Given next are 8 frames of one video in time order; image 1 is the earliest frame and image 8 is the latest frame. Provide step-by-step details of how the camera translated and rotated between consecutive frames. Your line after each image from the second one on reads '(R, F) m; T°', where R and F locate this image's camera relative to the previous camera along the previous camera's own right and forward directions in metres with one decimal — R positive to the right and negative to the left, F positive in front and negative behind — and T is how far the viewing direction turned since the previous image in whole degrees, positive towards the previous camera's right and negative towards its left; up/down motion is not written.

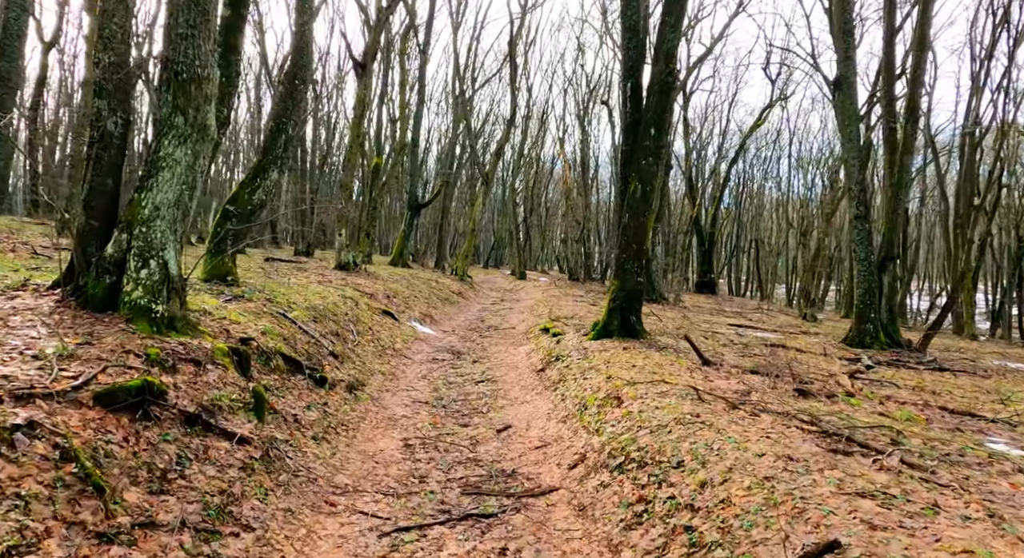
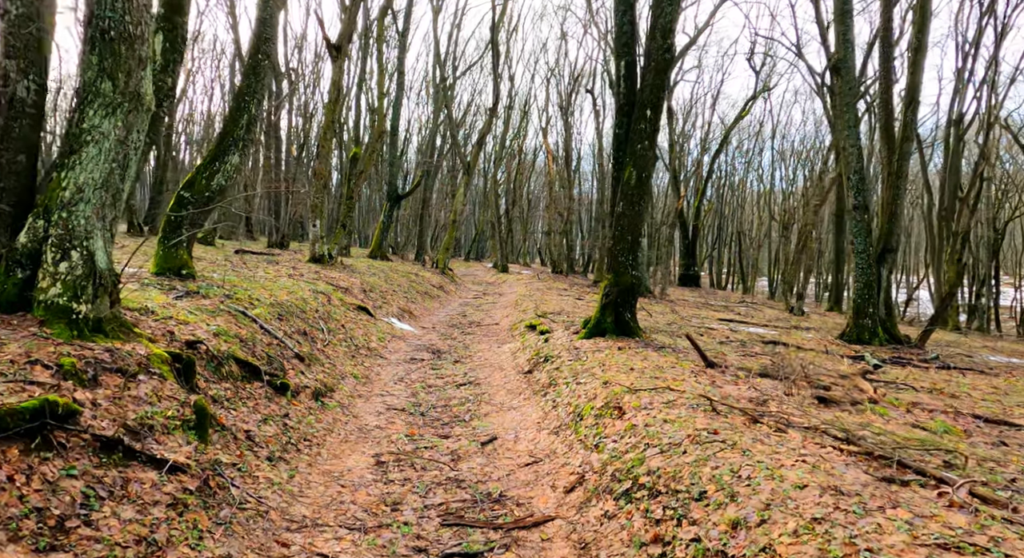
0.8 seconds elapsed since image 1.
(-0.1, +1.1) m; +1°
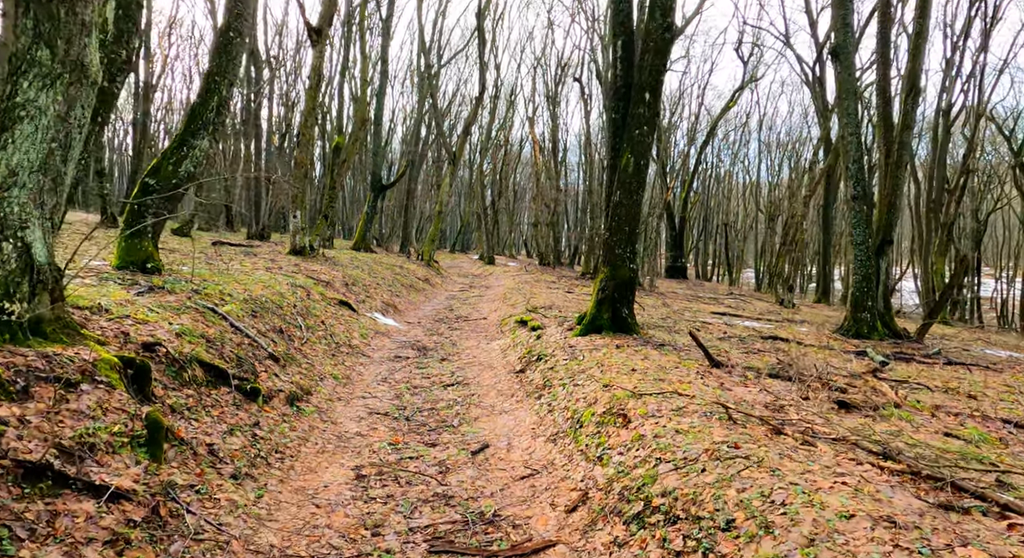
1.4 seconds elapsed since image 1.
(-0.1, +0.7) m; +1°
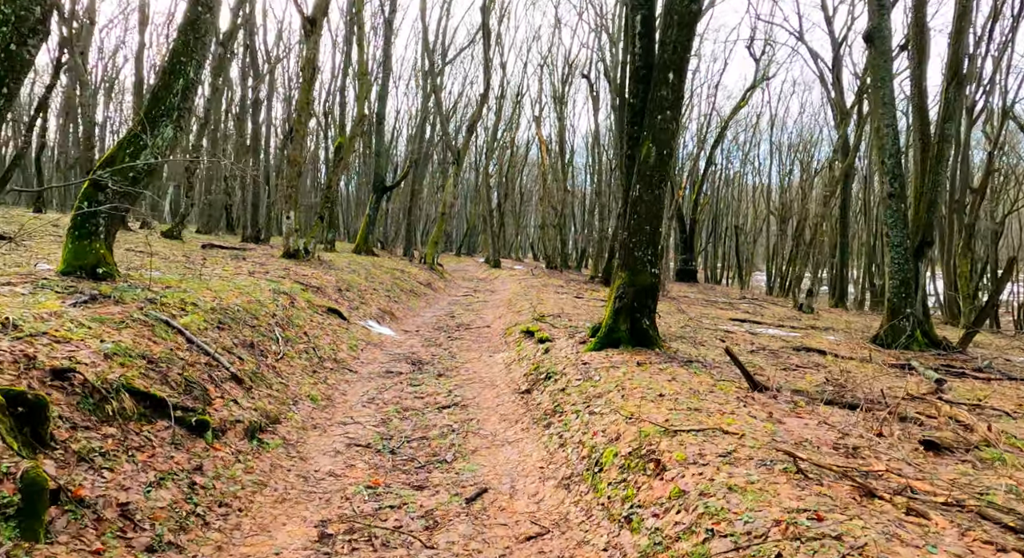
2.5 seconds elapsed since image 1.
(0.0, +1.5) m; -1°
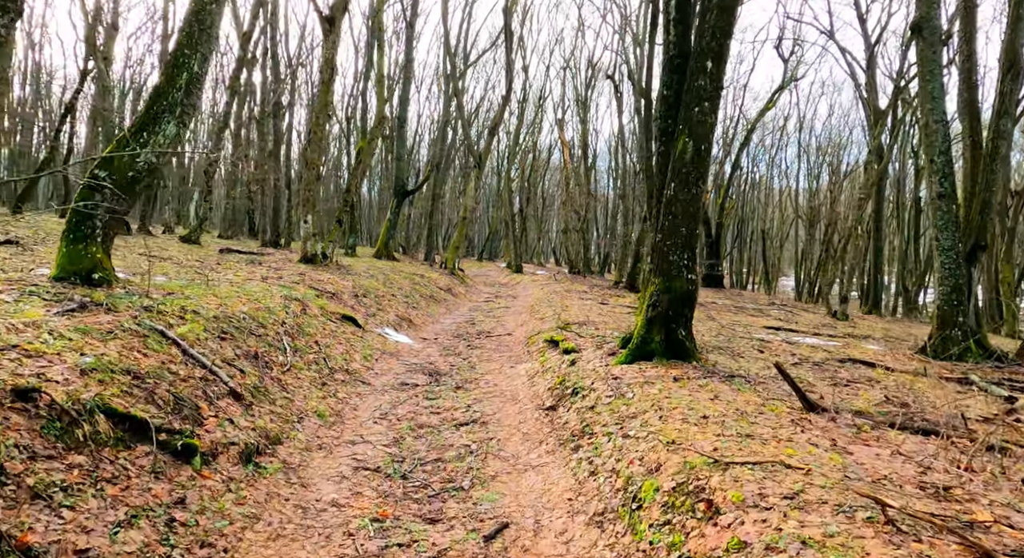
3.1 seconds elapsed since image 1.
(0.0, +0.8) m; -2°
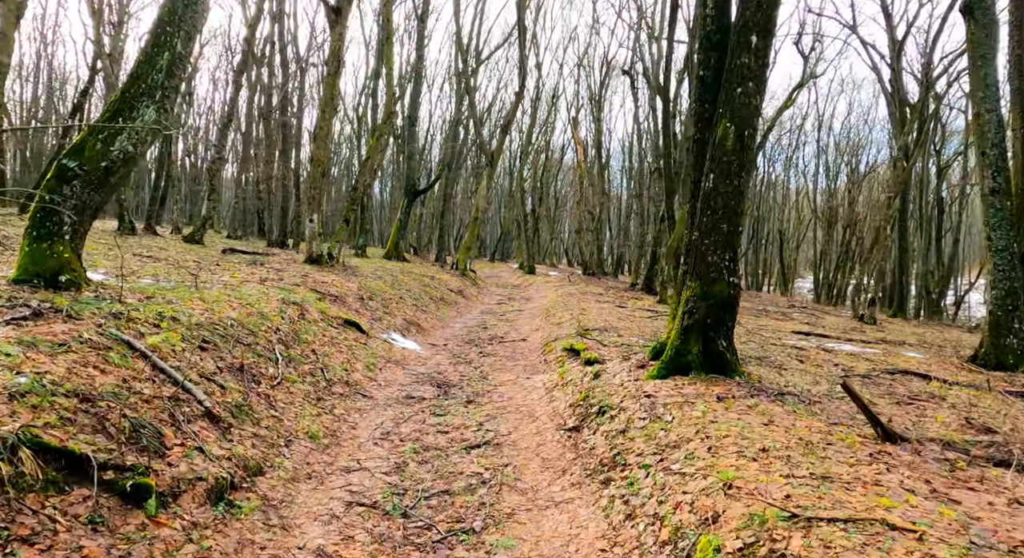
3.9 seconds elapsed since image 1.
(-0.1, +1.1) m; -1°
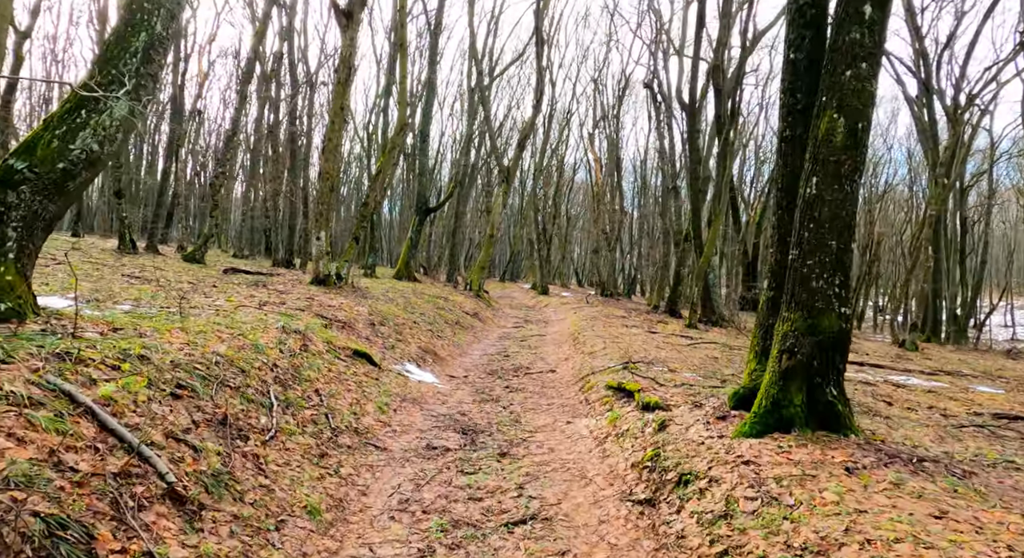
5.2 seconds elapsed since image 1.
(-0.4, +1.7) m; -1°
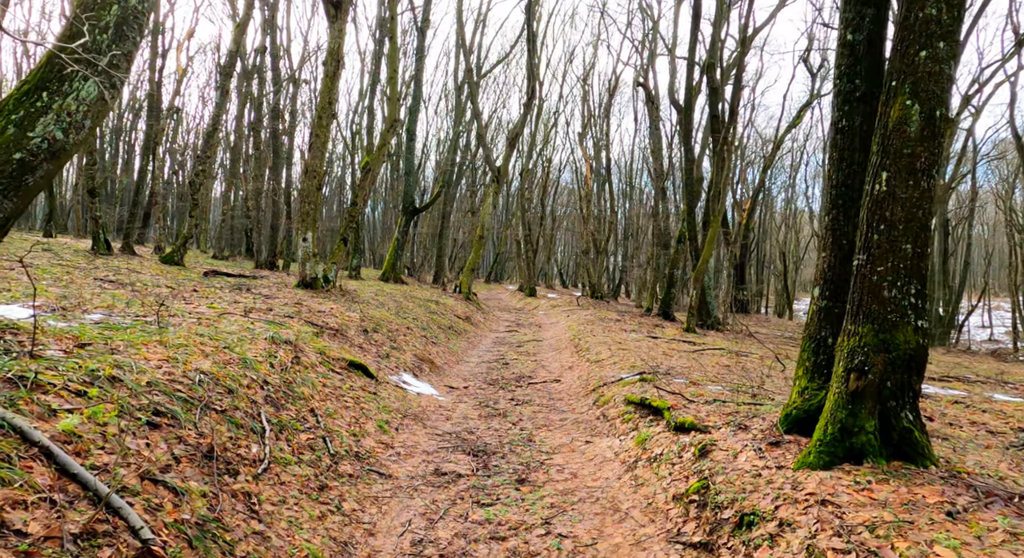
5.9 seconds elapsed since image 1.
(-0.4, +0.9) m; +1°
